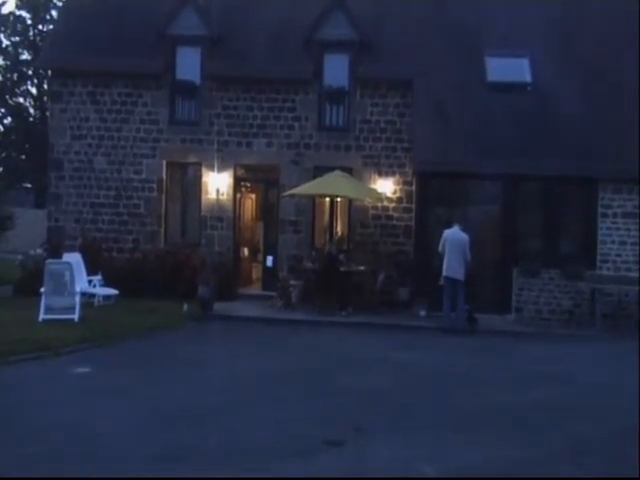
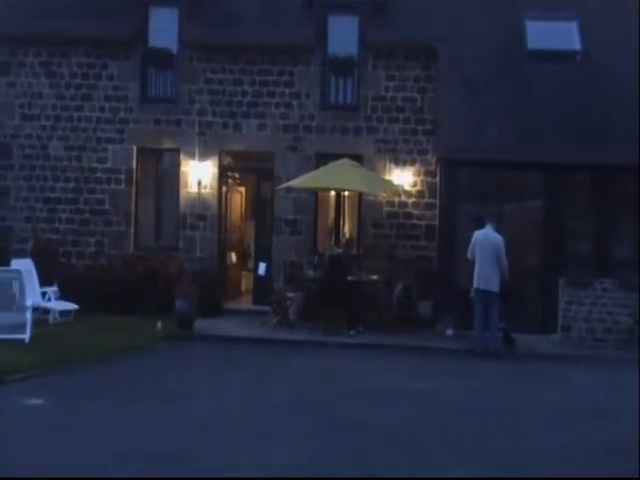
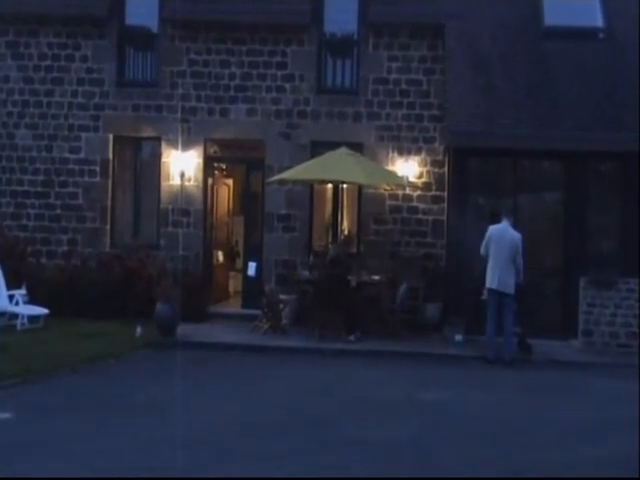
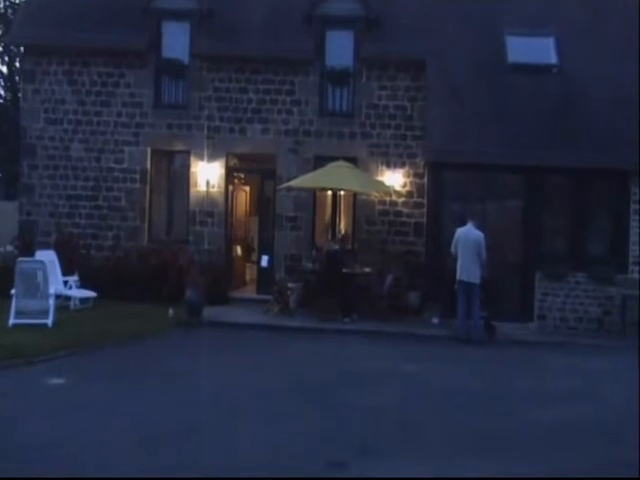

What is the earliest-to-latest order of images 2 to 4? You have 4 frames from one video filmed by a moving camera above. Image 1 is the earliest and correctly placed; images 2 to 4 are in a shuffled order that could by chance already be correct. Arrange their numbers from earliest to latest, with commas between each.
4, 2, 3
